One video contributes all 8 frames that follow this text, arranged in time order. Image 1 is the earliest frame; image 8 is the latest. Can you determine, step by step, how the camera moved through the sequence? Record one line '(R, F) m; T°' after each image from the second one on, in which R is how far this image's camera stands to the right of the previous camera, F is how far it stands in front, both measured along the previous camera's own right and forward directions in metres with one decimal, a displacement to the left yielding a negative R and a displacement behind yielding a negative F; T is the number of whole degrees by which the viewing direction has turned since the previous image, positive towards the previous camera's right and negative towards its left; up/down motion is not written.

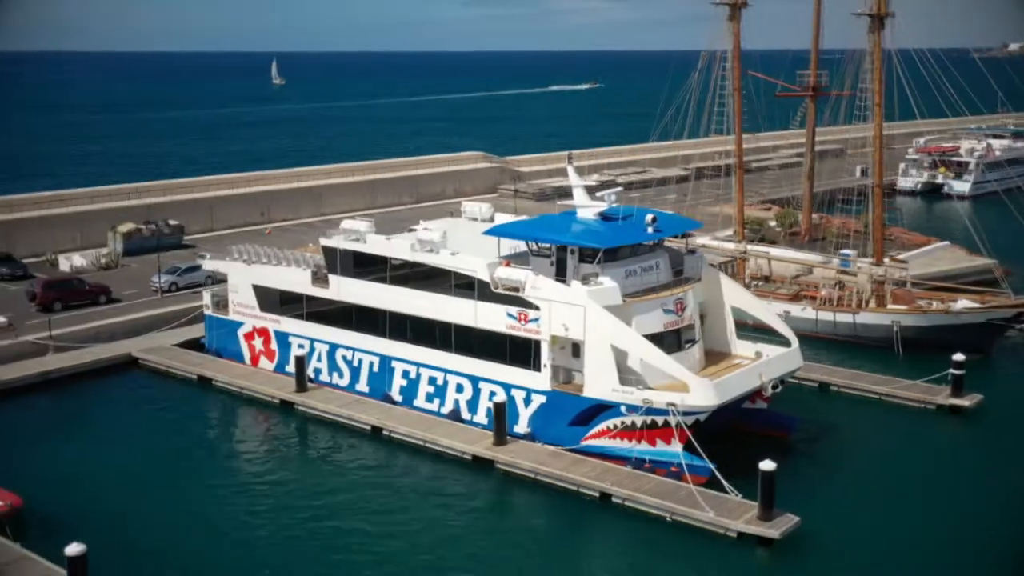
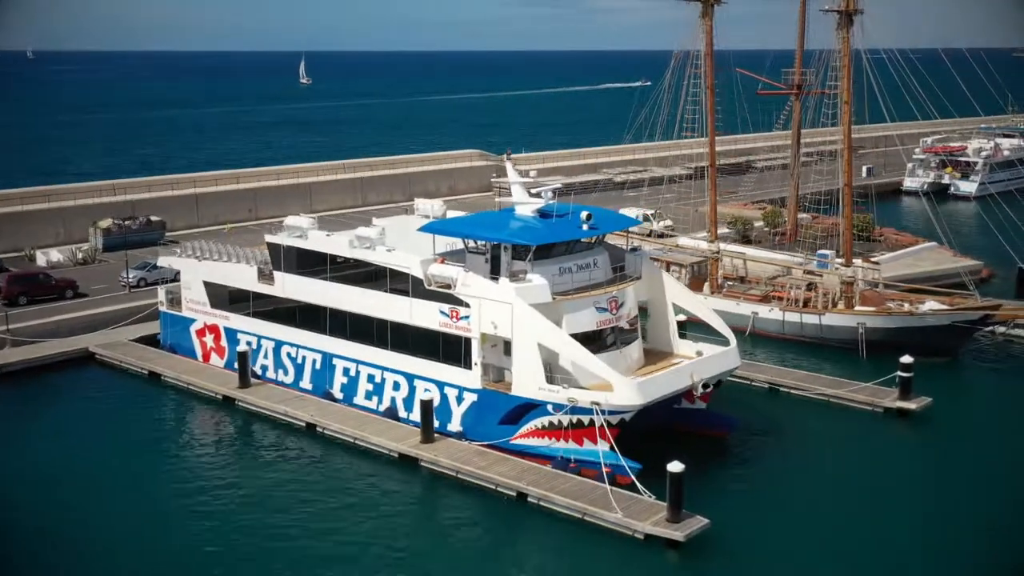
(+2.0, +0.3) m; -1°
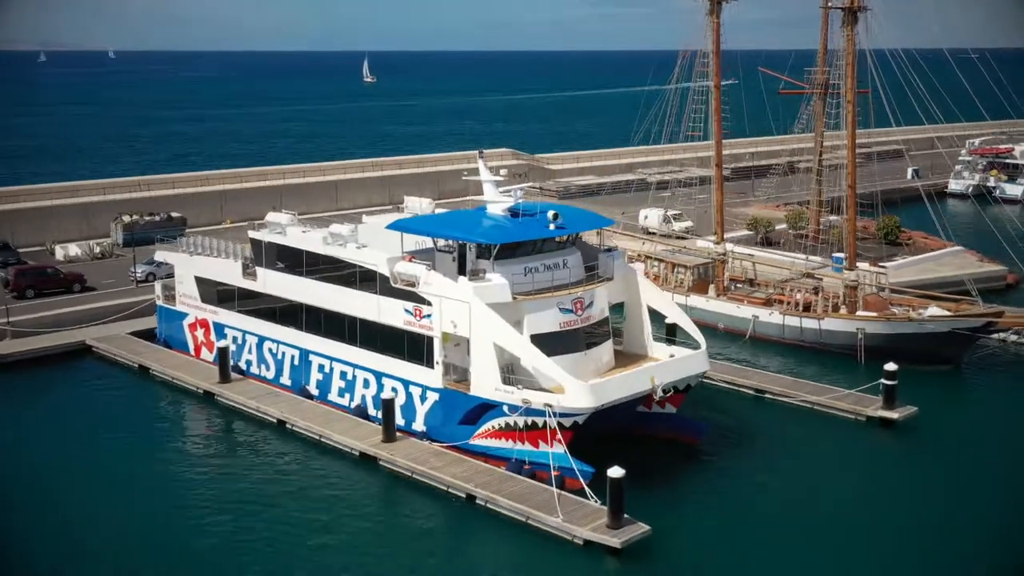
(+2.0, +0.3) m; -3°
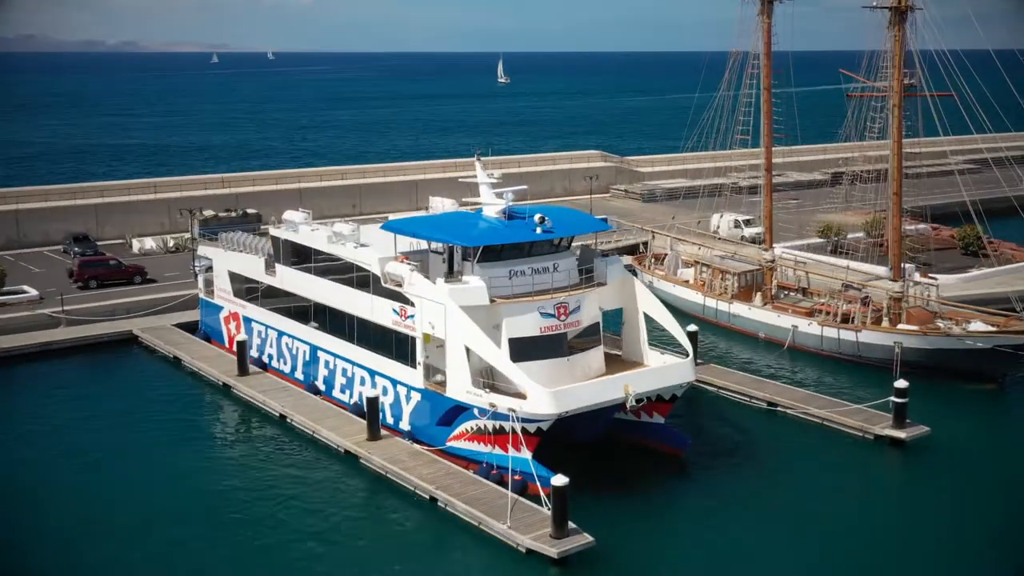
(+3.0, +0.3) m; -7°
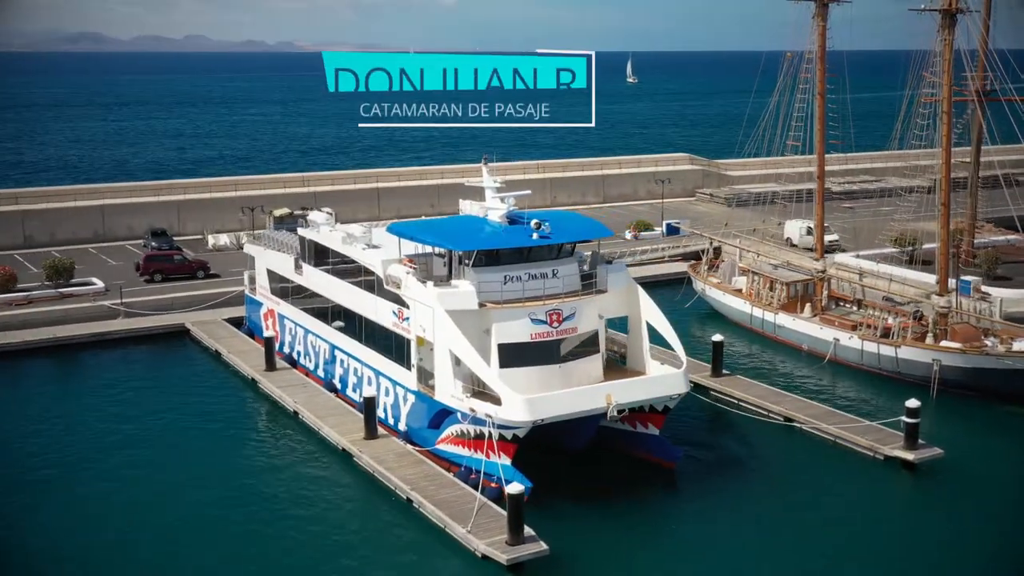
(+2.7, +0.2) m; -7°
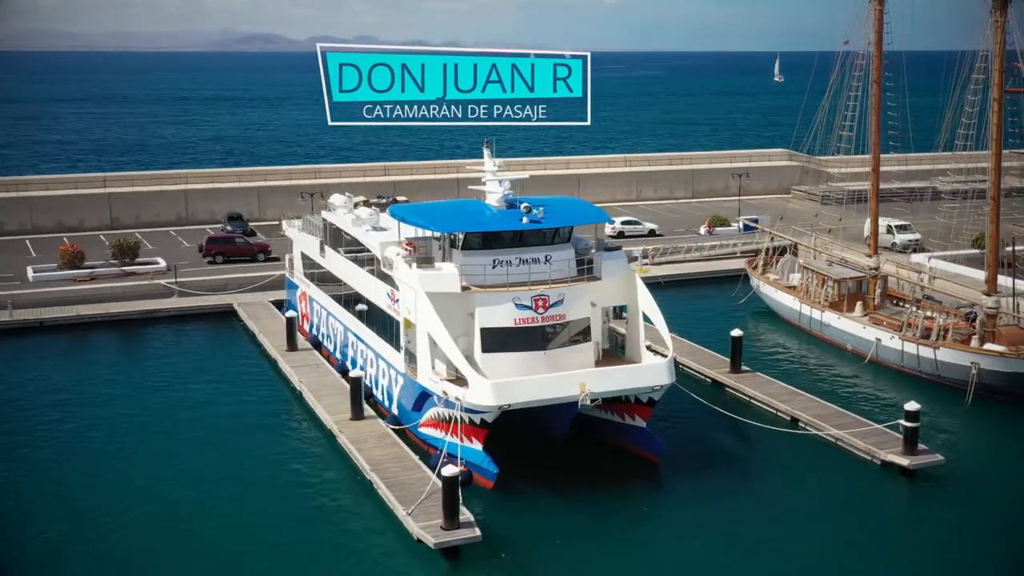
(+2.9, +0.4) m; -7°
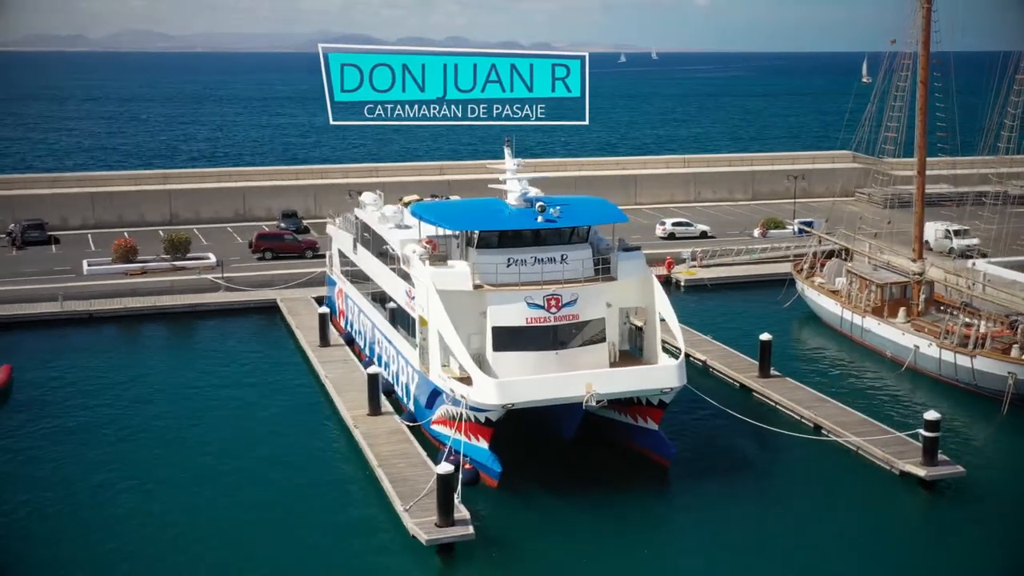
(+1.3, 0.0) m; -4°
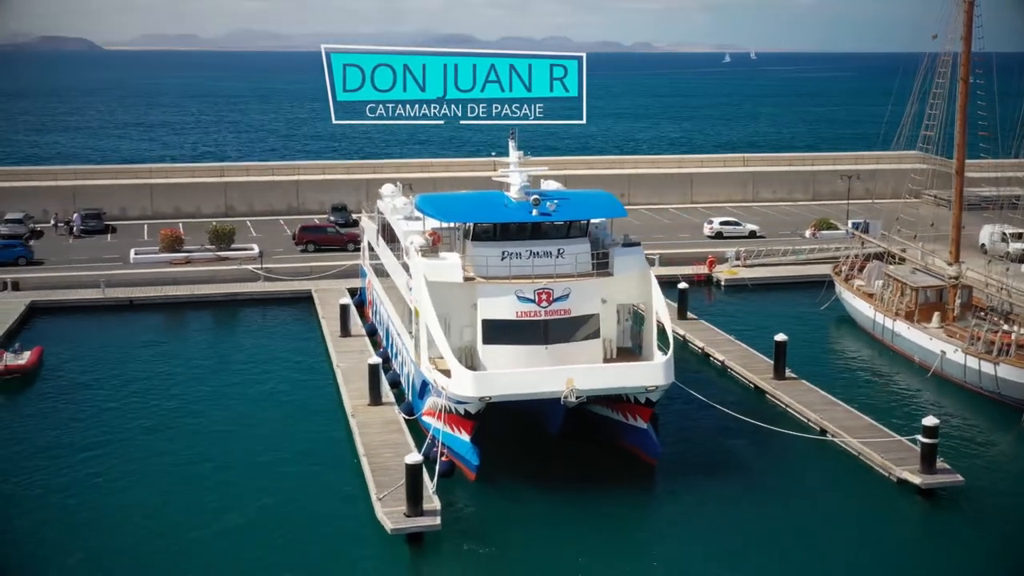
(+1.9, +0.1) m; -5°
